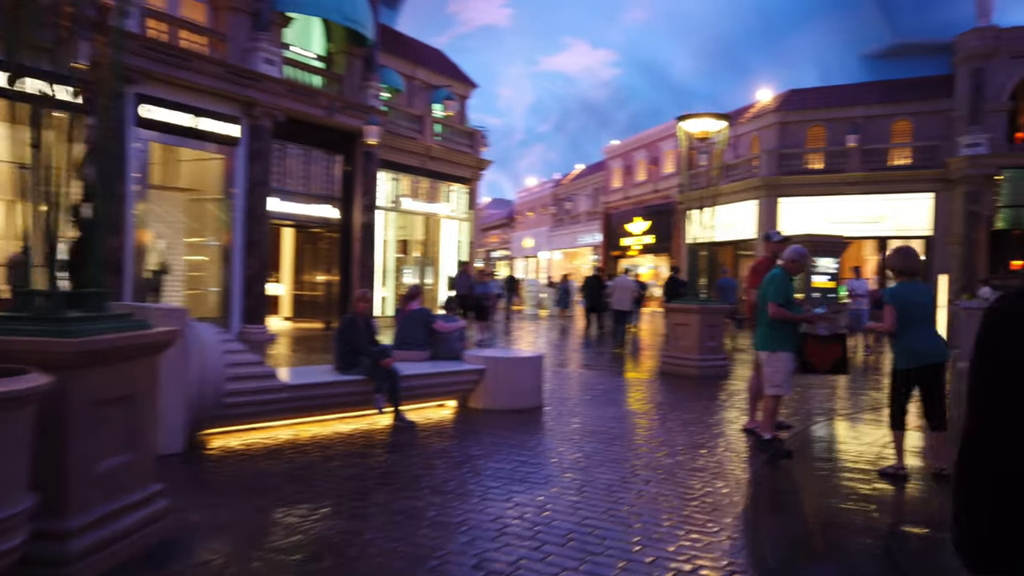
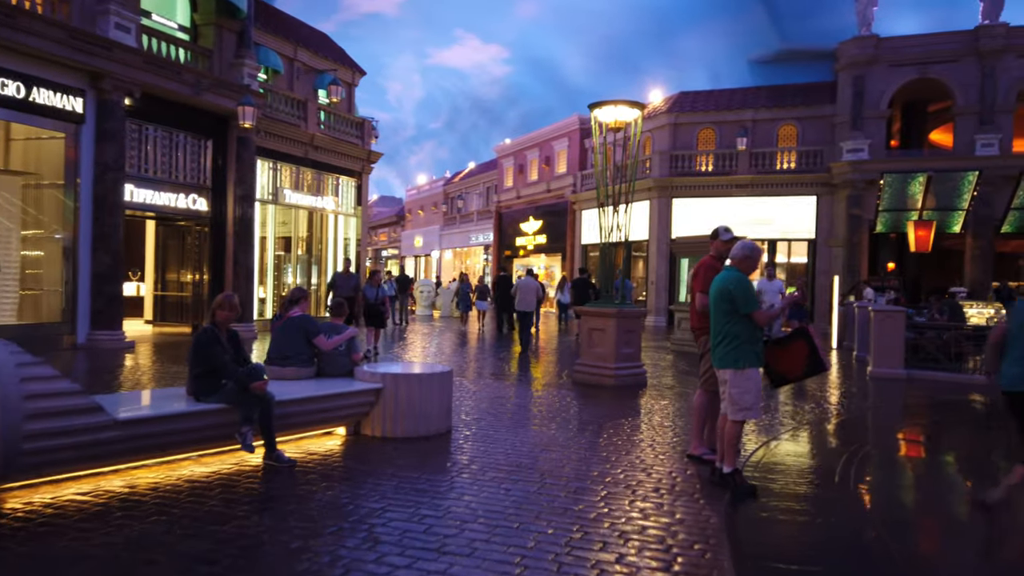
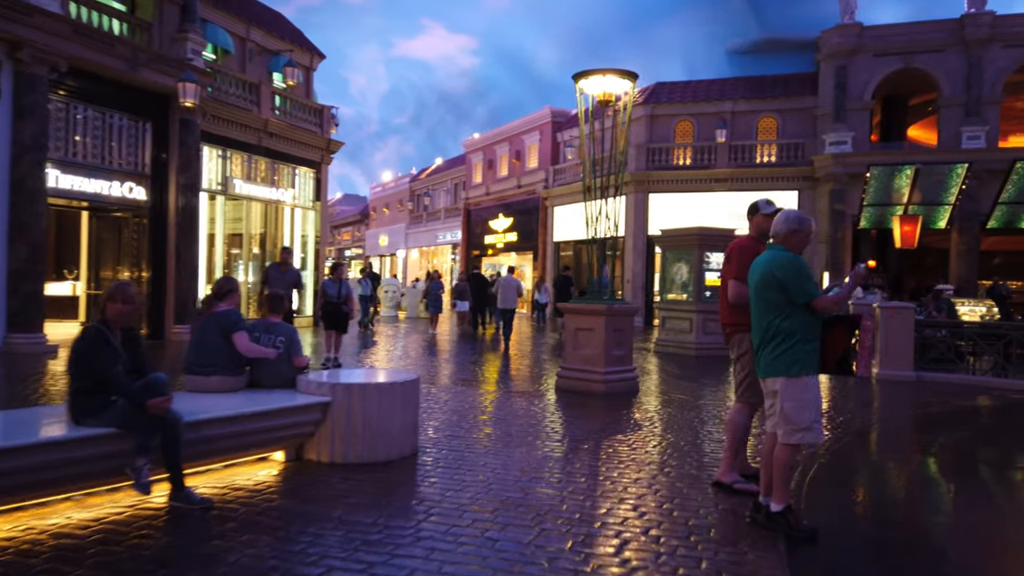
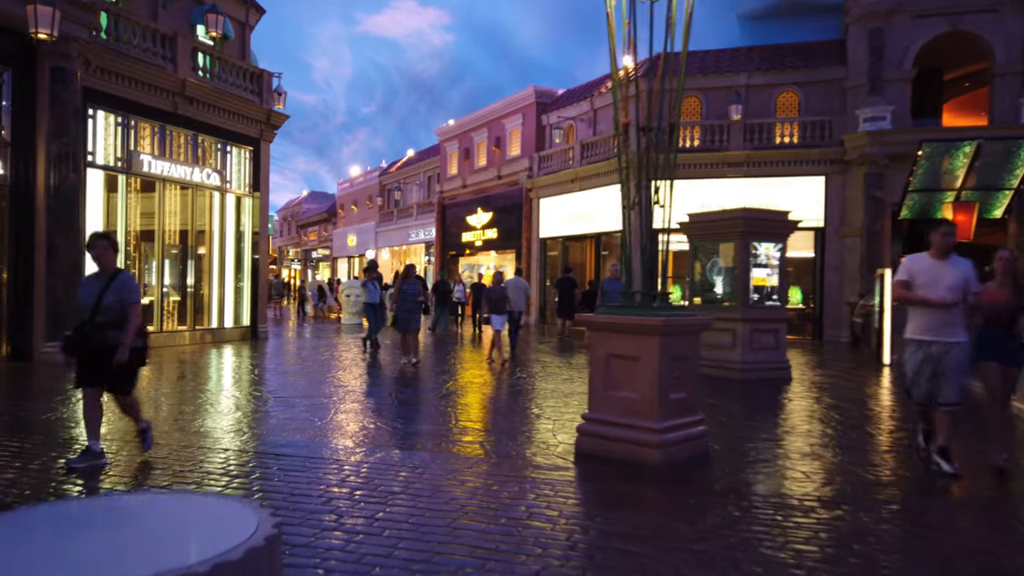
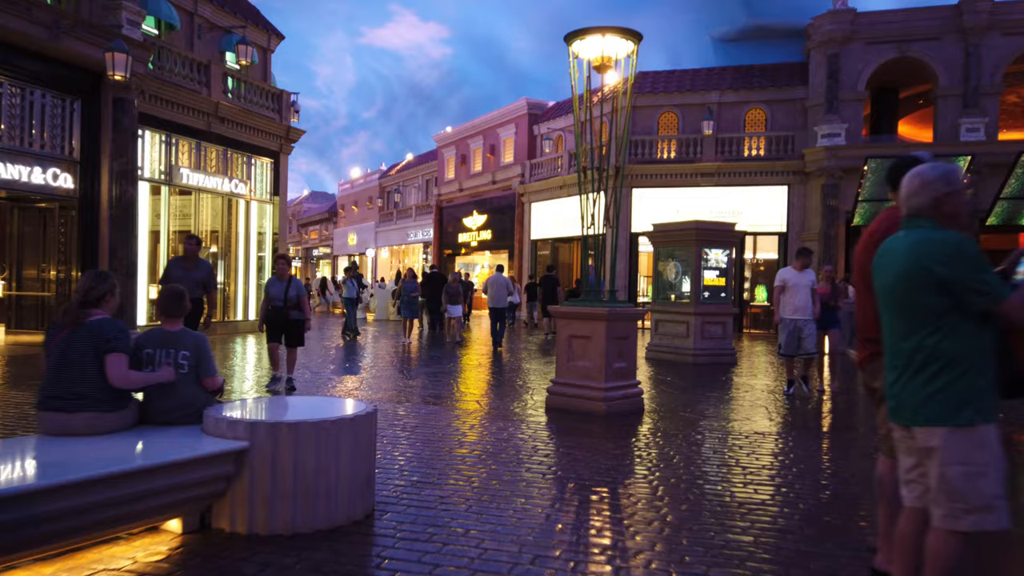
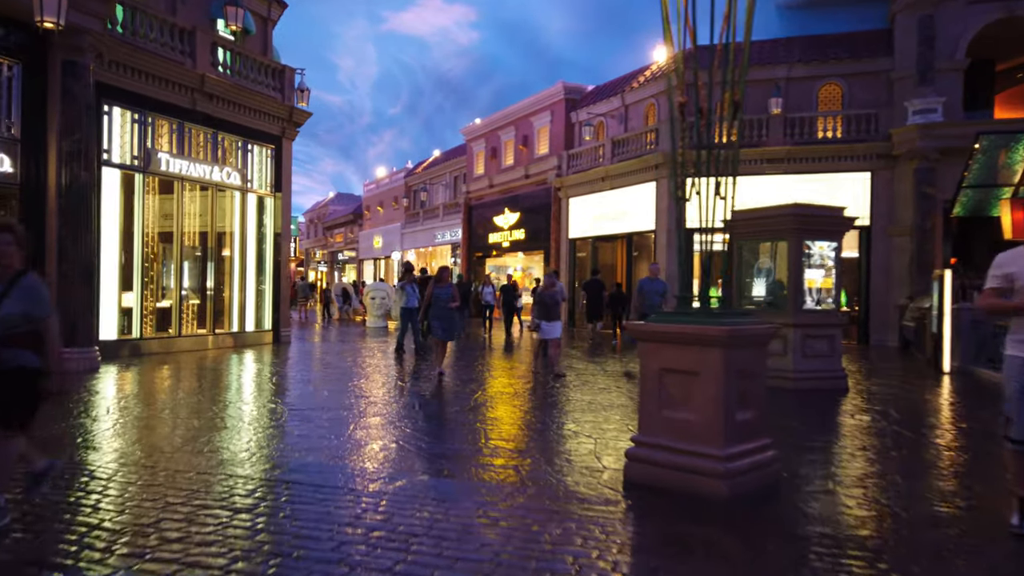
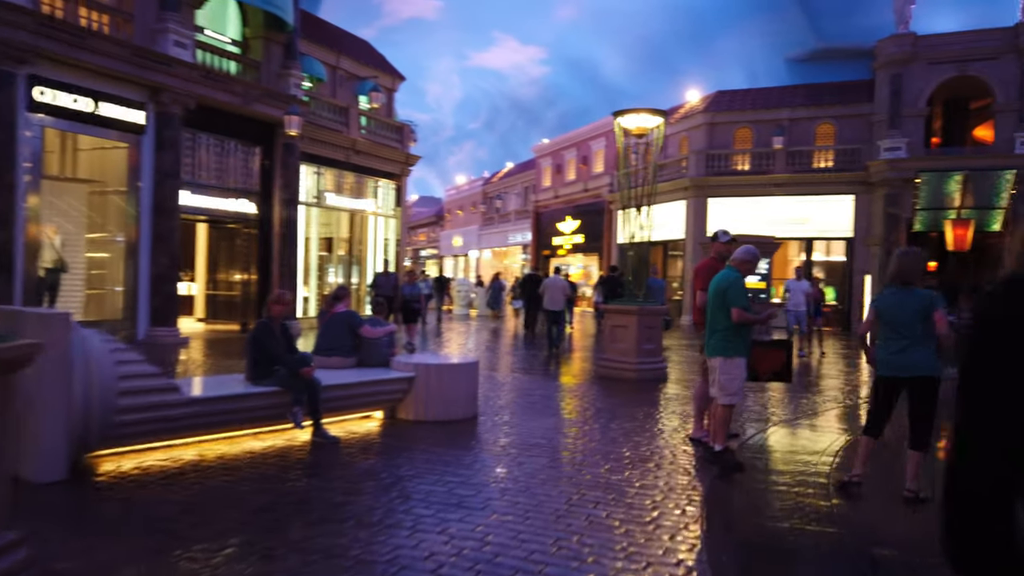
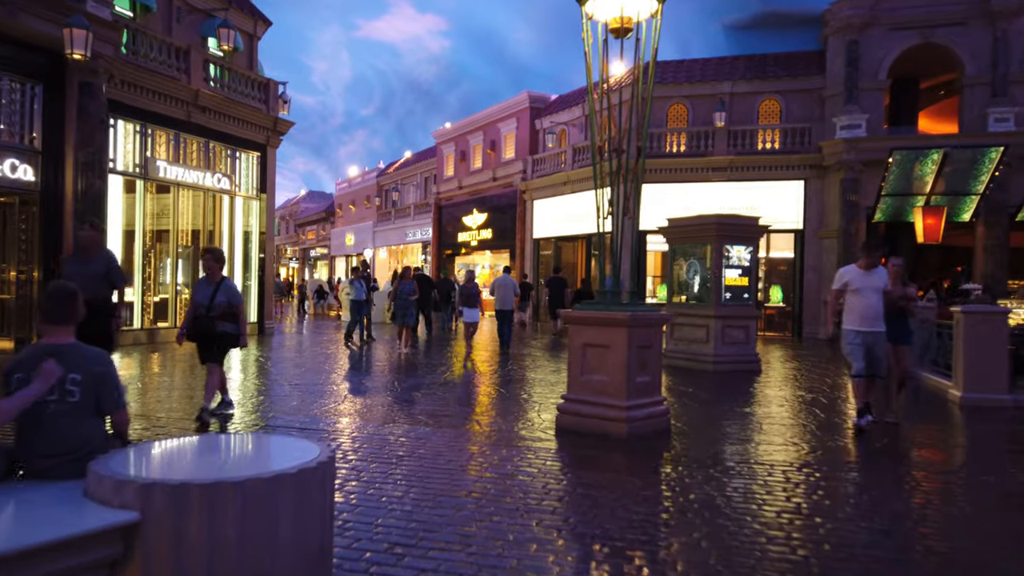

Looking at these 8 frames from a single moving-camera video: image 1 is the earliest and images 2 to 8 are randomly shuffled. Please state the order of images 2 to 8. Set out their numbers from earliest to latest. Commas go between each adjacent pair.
7, 2, 3, 5, 8, 4, 6
